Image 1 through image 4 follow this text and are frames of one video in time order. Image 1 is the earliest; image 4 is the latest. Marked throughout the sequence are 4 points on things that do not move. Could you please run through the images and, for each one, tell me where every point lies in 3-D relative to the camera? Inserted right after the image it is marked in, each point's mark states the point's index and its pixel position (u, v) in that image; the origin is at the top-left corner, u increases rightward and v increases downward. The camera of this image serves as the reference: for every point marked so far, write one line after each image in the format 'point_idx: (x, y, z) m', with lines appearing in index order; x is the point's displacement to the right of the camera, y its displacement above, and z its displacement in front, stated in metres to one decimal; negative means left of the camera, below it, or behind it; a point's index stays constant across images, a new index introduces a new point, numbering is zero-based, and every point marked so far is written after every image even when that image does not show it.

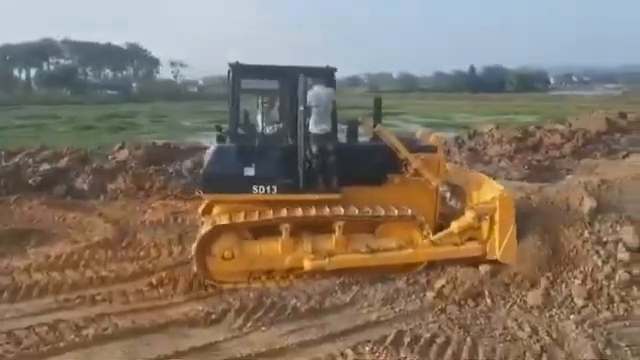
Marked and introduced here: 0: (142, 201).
0: (-3.0, -0.4, +14.7) m
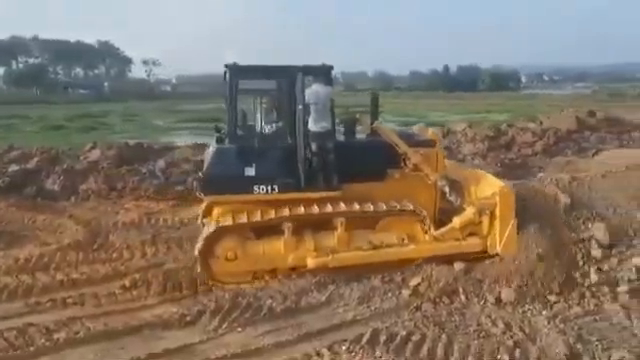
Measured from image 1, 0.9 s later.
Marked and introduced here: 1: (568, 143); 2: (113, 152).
0: (-3.5, -0.4, +14.6) m
1: (+4.4, +0.6, +15.3) m
2: (-3.9, +0.5, +16.5) m
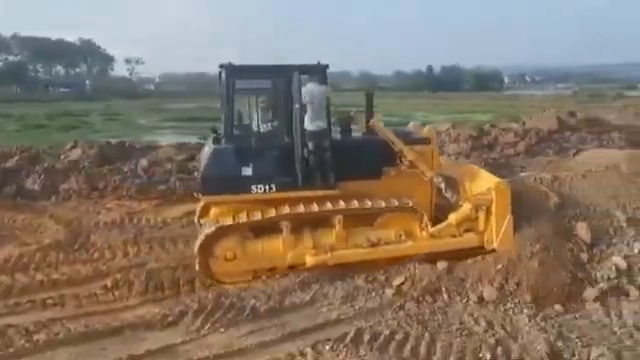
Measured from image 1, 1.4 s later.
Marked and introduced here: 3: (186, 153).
0: (-3.7, -0.4, +14.4) m
1: (+4.1, +0.6, +15.4) m
2: (-4.3, +0.5, +16.4) m
3: (-2.5, +0.5, +16.9) m
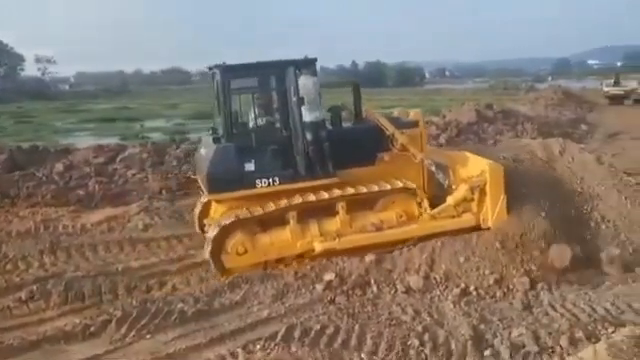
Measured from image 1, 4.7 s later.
0: (-4.8, -0.5, +13.6) m
1: (+2.6, +0.8, +16.0) m
2: (-5.7, +0.4, +15.4) m
3: (-4.1, +0.4, +16.2) m
